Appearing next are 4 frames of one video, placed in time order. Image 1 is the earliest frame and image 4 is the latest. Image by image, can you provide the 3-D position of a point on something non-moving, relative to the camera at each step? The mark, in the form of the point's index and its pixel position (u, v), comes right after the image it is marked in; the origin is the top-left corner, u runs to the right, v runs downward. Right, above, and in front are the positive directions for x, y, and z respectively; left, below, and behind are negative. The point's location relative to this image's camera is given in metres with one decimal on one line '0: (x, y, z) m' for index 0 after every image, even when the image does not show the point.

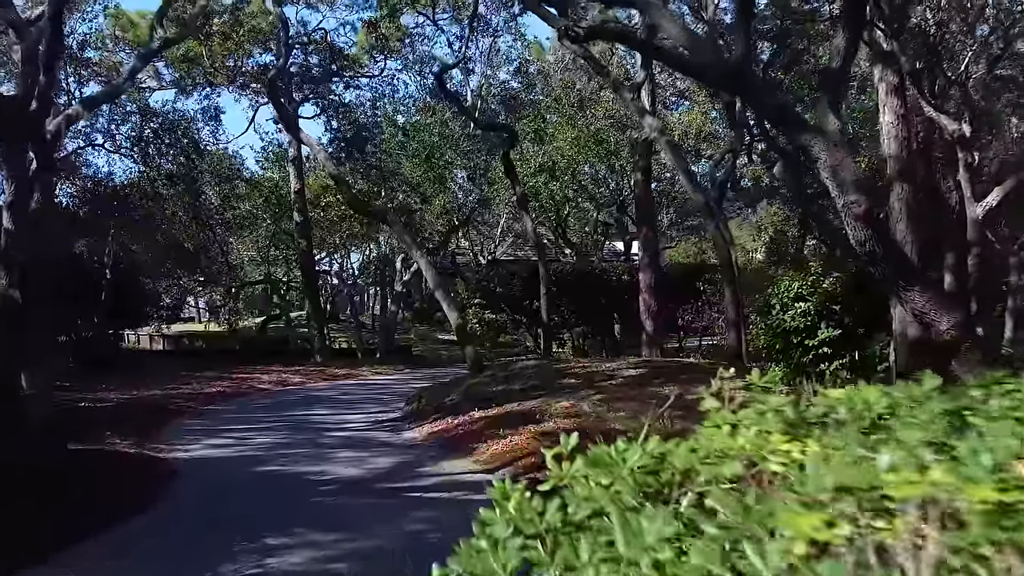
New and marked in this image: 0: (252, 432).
0: (-6.9, -3.8, +11.4) m
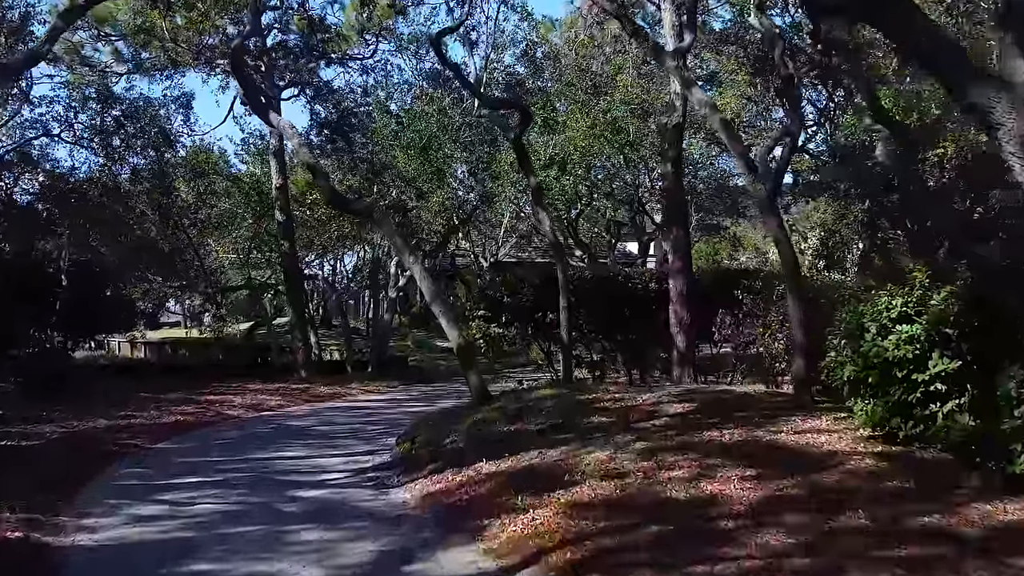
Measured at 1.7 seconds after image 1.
0: (-6.5, -4.2, +8.9) m
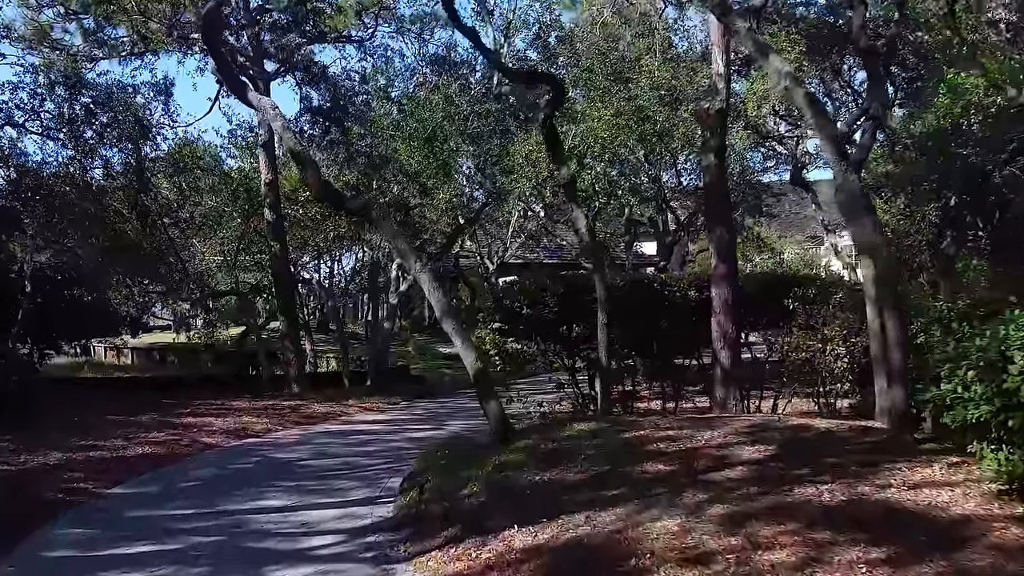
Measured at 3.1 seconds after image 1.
0: (-5.8, -4.5, +6.8) m
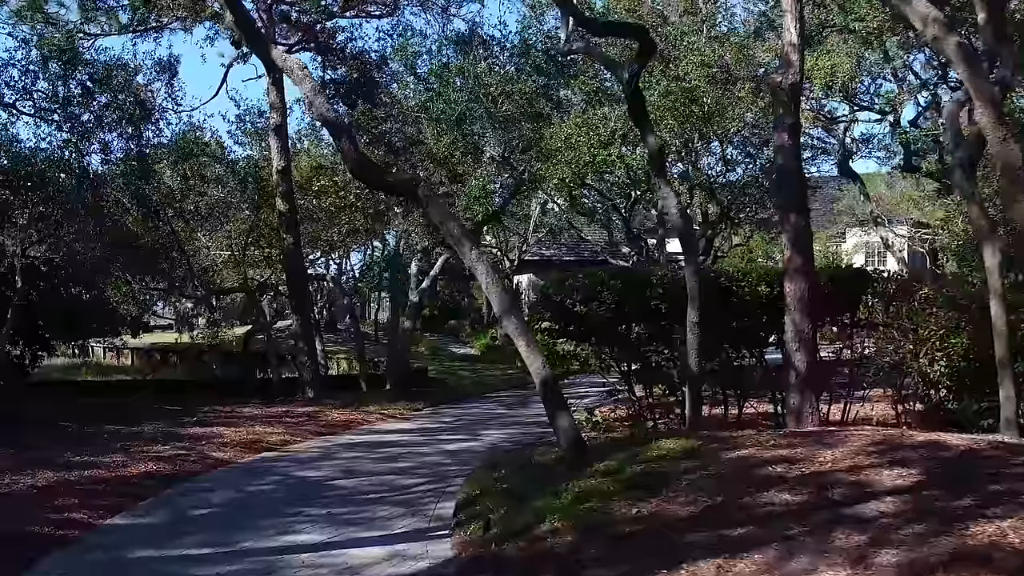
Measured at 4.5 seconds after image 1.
0: (-4.4, -4.3, +5.3) m
